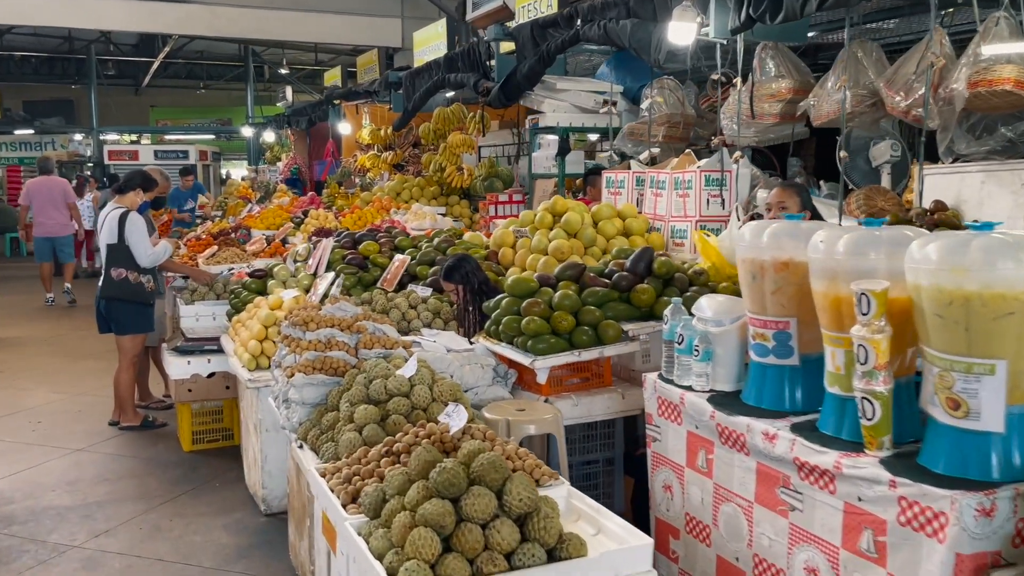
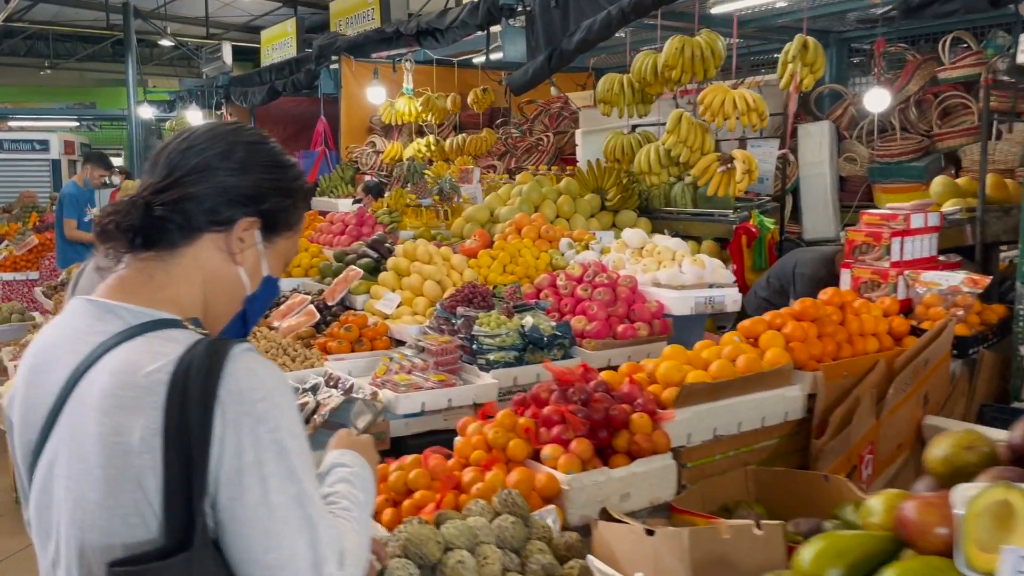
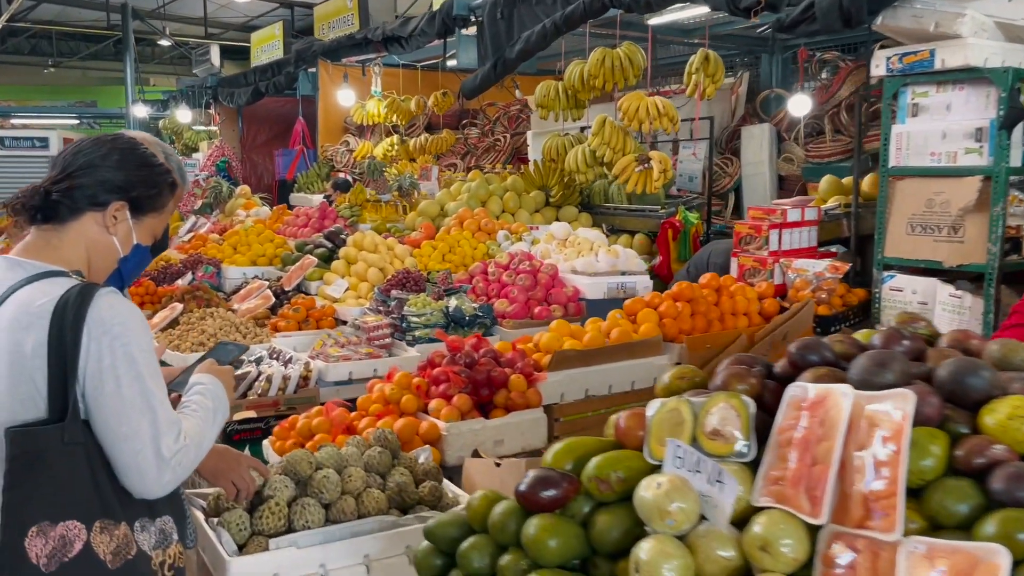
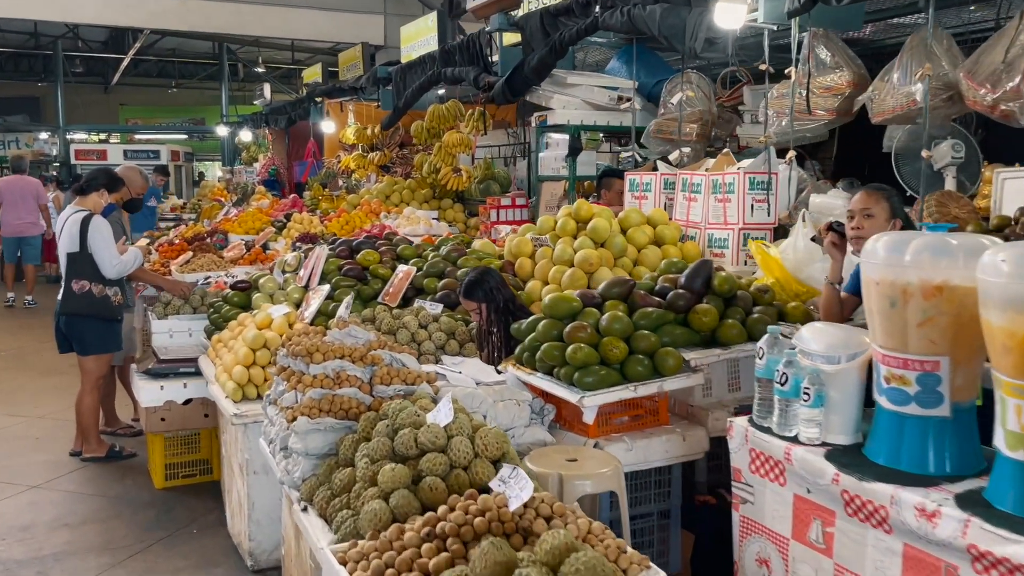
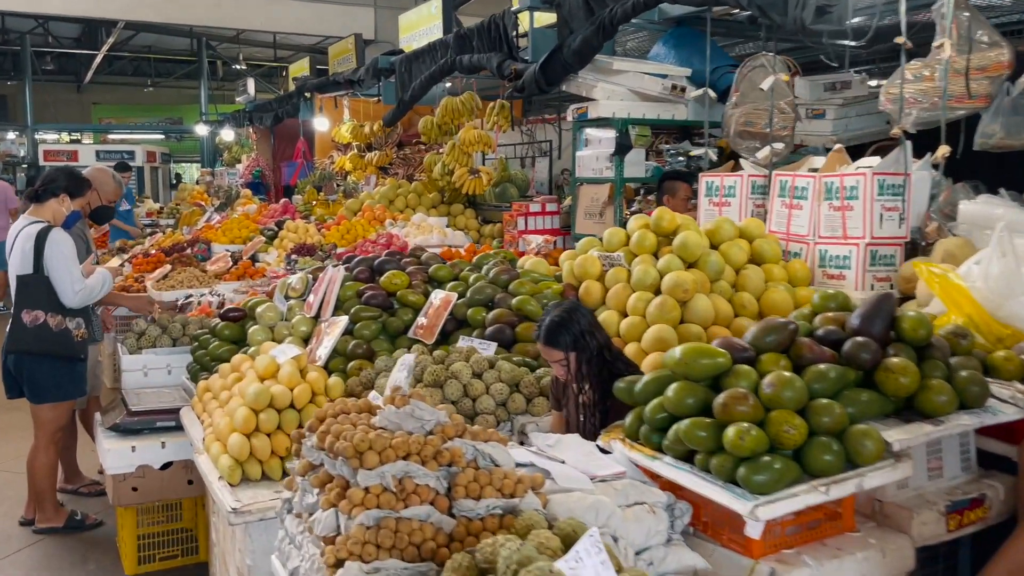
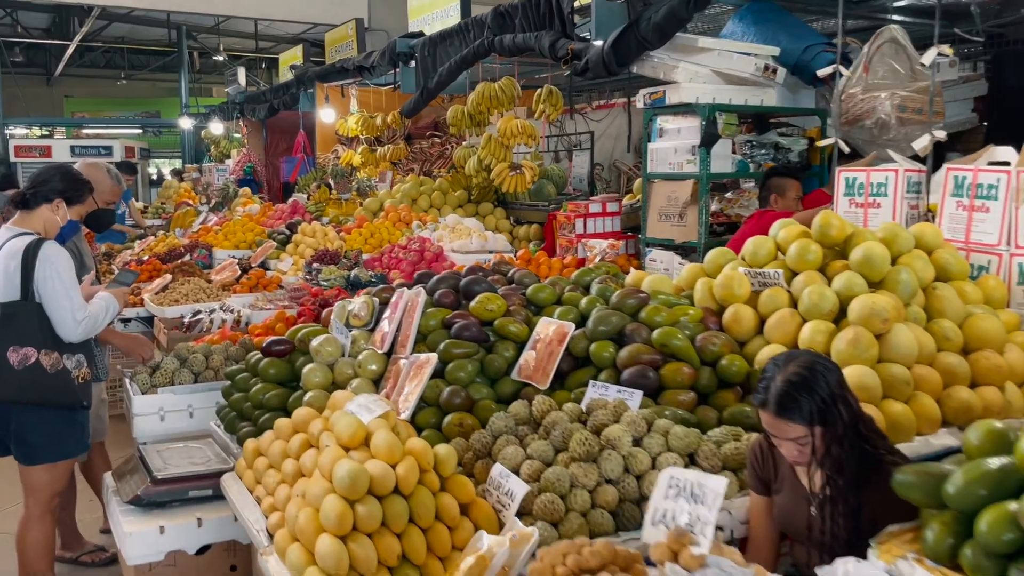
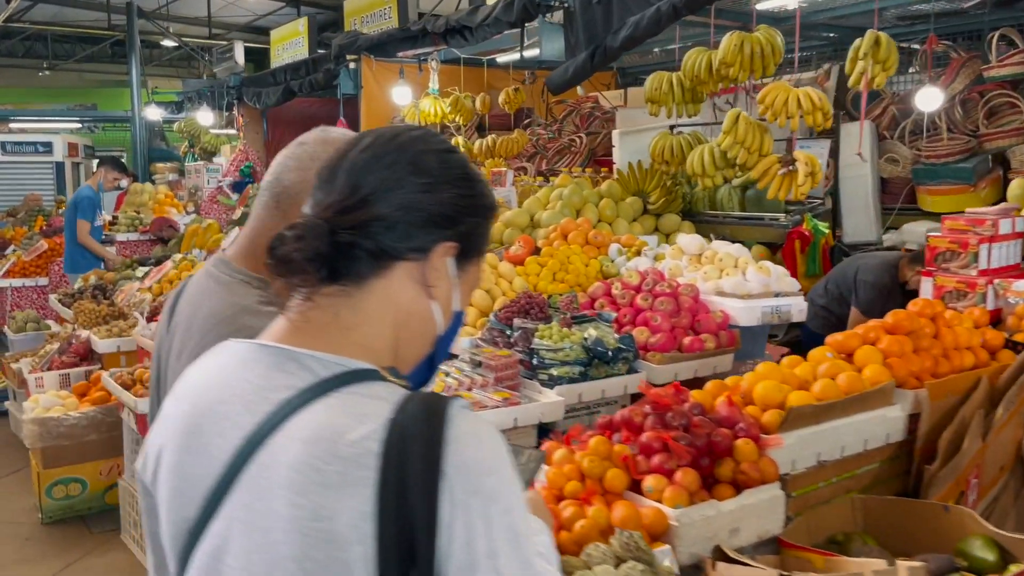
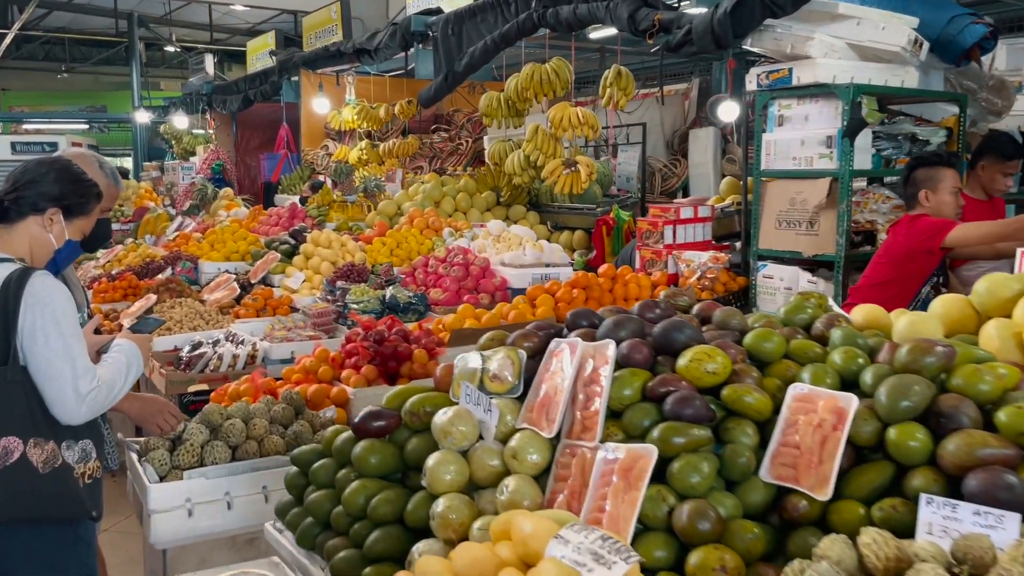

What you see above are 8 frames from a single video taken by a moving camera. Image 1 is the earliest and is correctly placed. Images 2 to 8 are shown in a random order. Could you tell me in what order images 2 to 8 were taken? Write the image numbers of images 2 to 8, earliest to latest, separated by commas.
4, 5, 6, 8, 3, 2, 7
